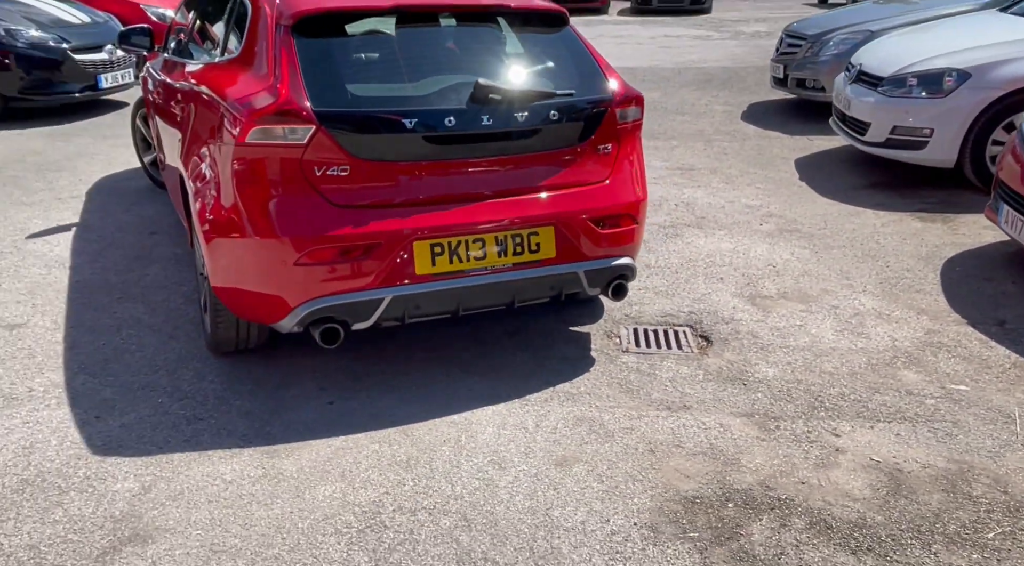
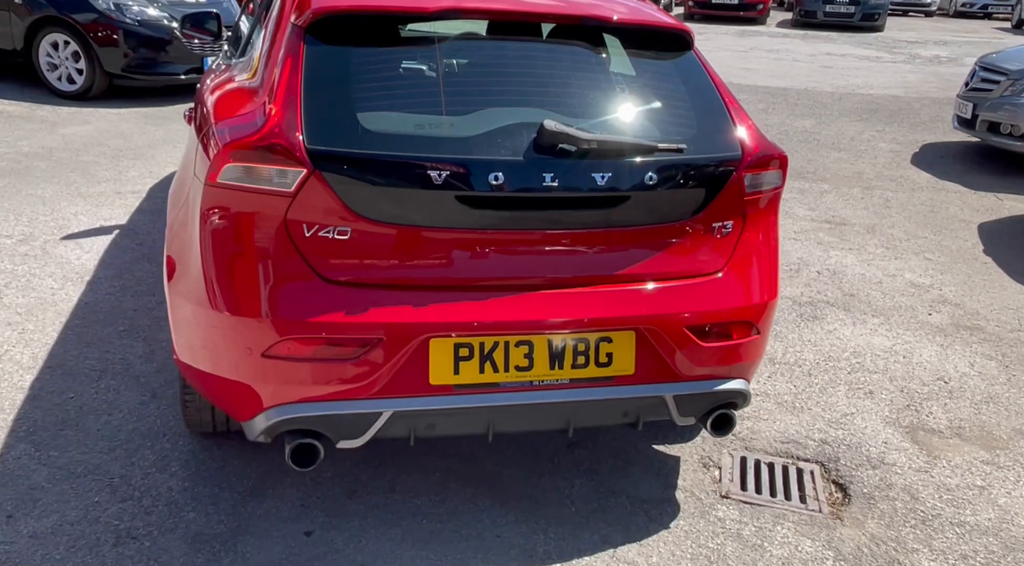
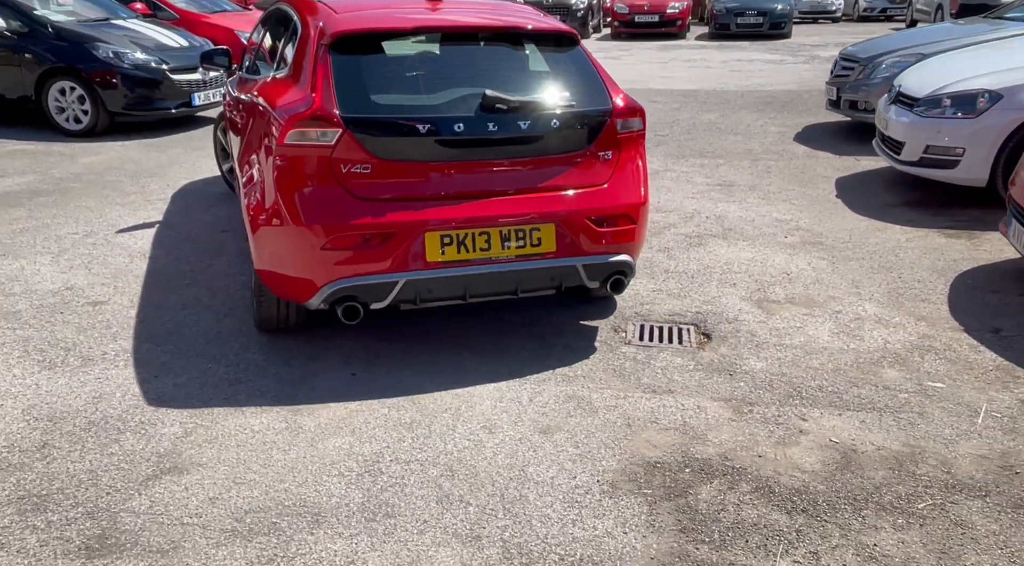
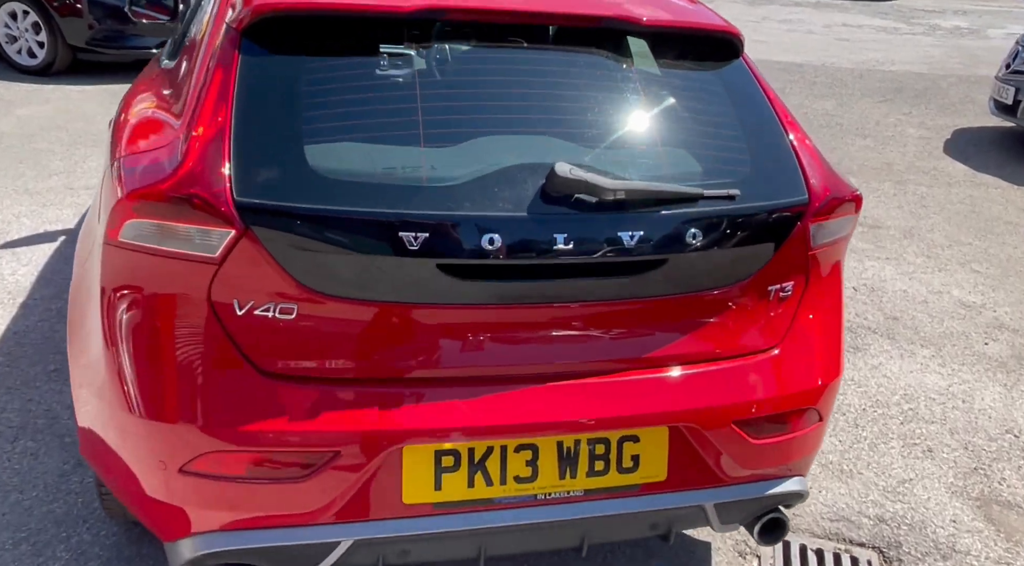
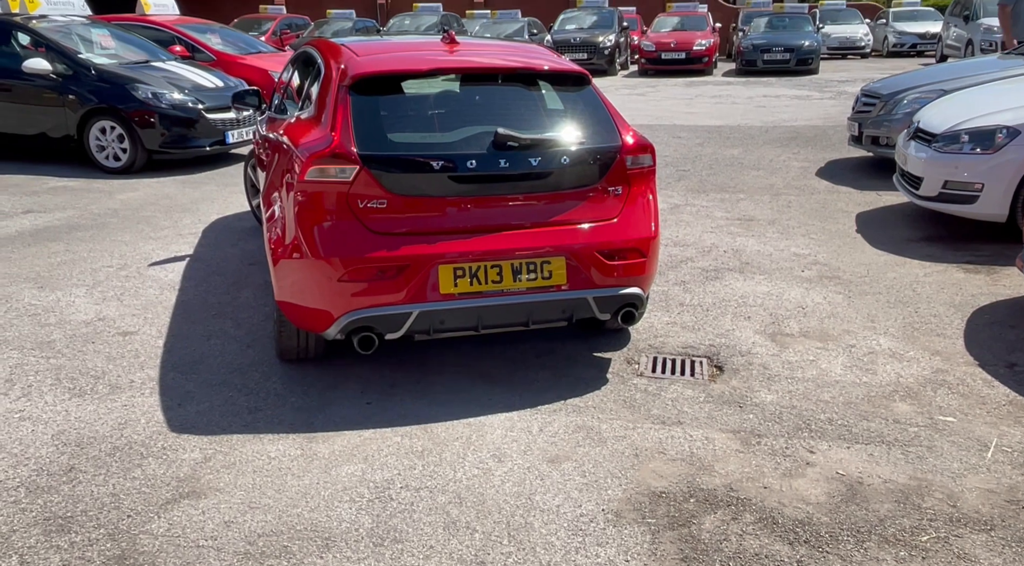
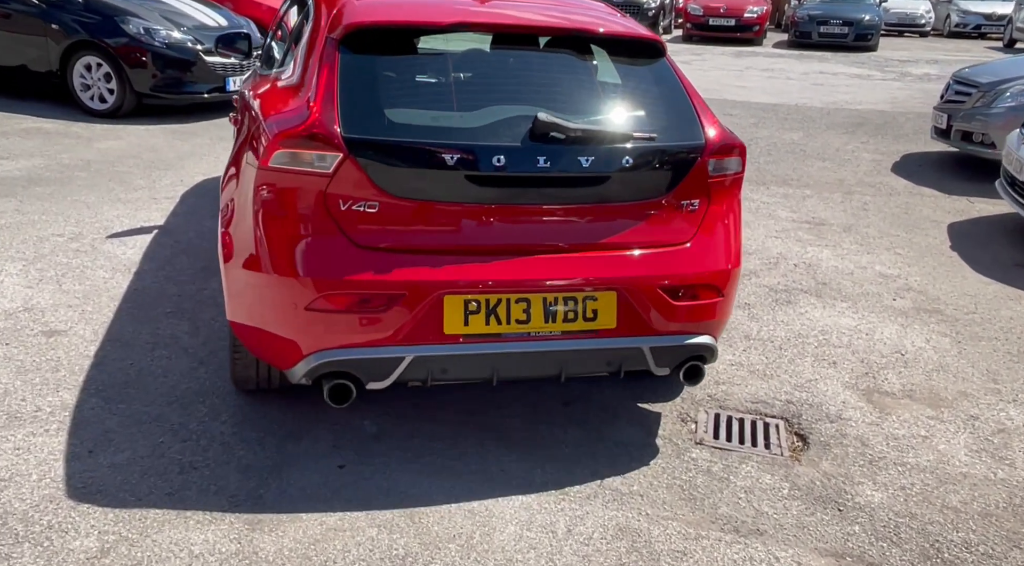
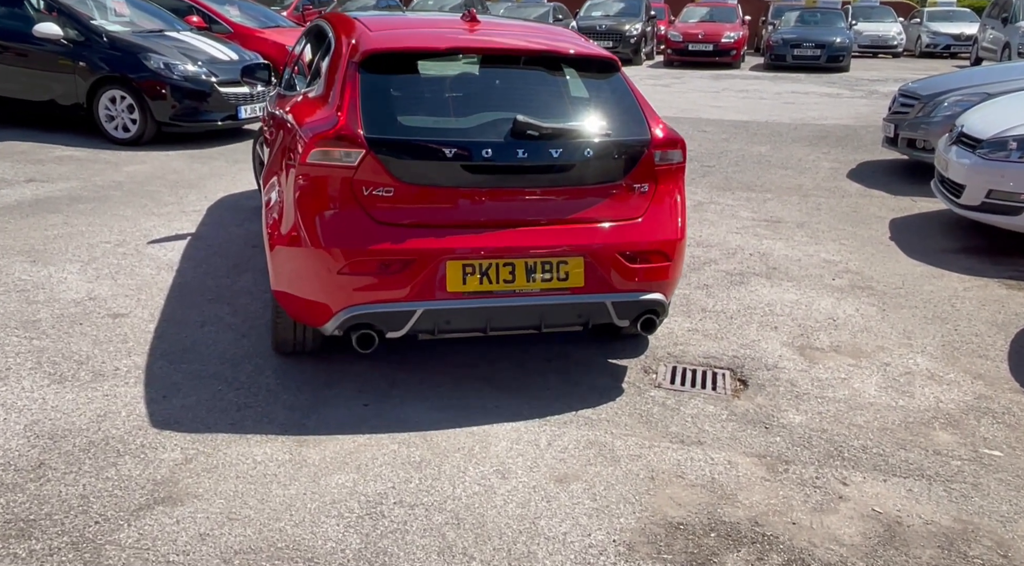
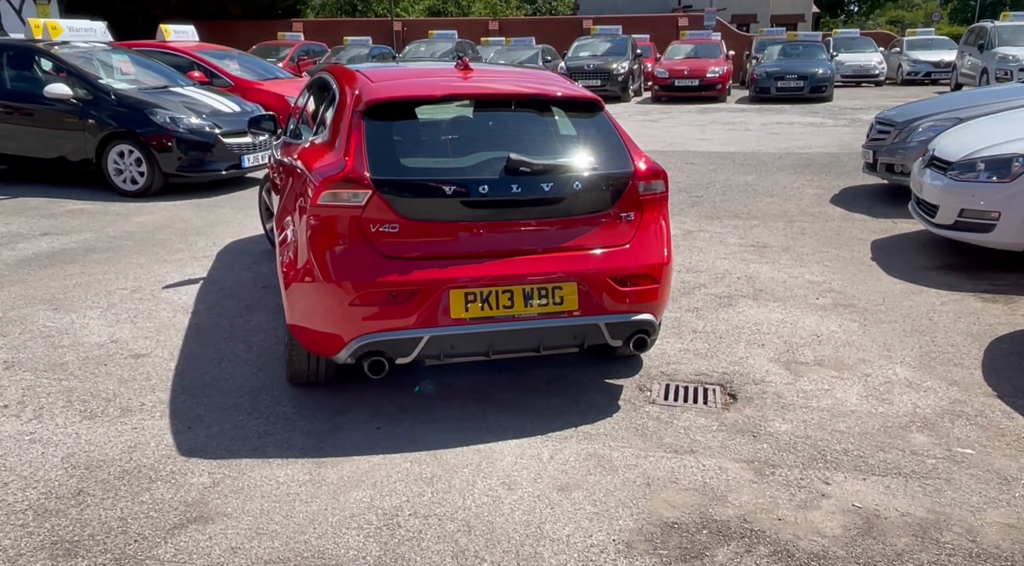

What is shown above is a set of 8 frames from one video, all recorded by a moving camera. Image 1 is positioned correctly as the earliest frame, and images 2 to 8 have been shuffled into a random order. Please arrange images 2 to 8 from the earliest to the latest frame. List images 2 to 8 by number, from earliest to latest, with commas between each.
3, 5, 8, 7, 6, 2, 4
